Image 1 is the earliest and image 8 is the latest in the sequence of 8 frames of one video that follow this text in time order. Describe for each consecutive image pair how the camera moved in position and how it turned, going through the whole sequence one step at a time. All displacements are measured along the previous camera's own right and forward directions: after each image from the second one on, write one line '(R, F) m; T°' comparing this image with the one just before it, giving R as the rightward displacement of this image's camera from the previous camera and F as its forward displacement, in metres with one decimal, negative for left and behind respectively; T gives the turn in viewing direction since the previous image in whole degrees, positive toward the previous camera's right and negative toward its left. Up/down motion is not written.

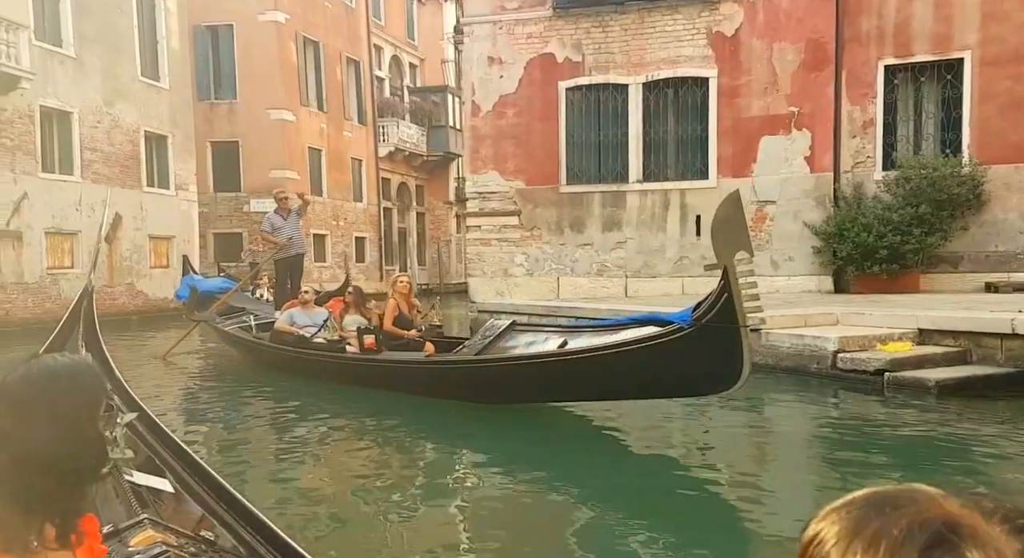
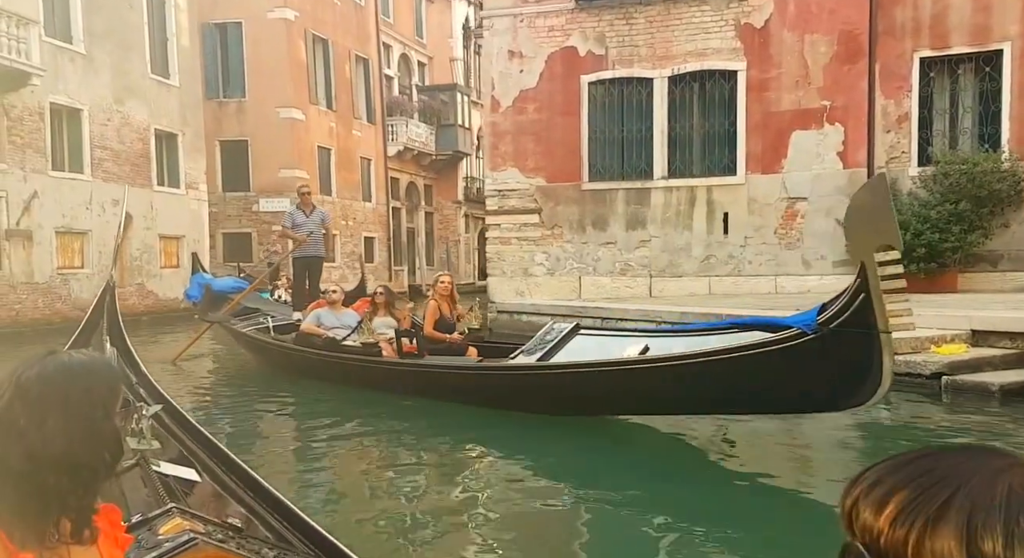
(-0.2, +0.3) m; 0°
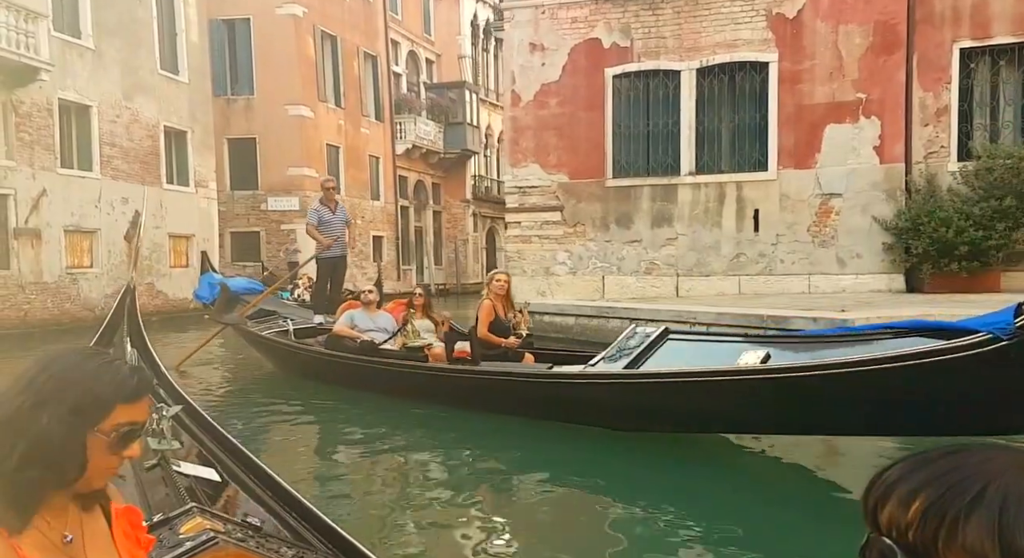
(-0.2, +0.3) m; 0°
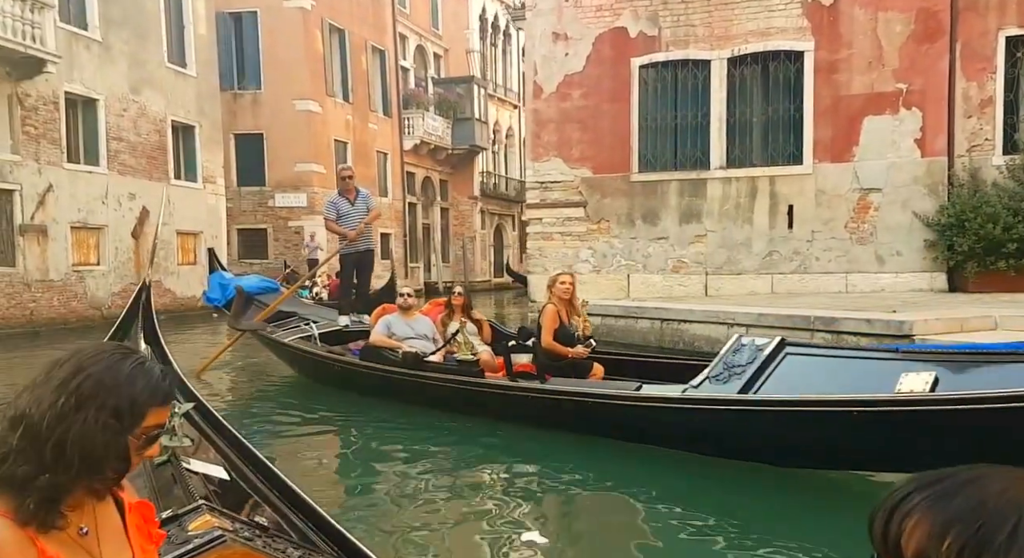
(-0.2, +0.3) m; 0°
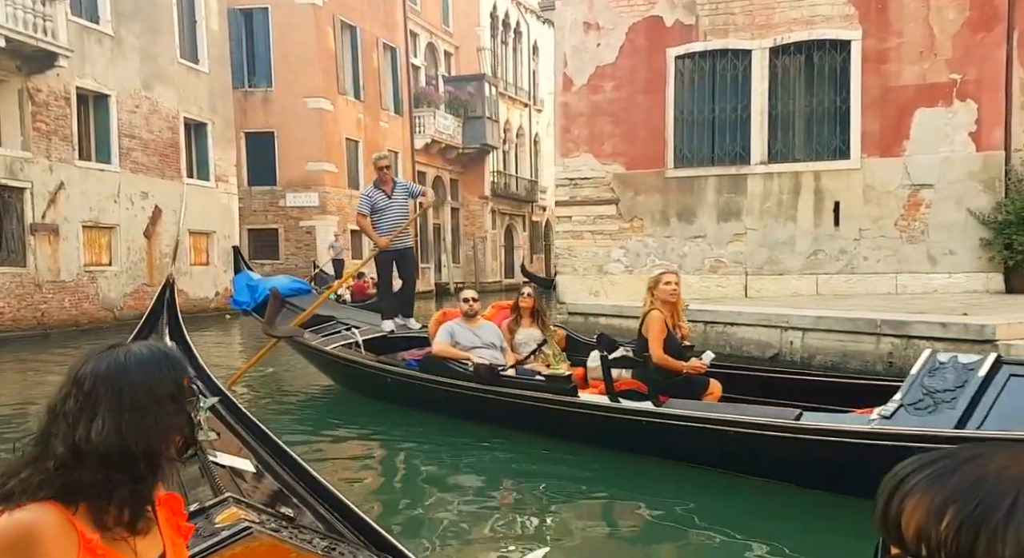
(-0.3, +0.4) m; 0°
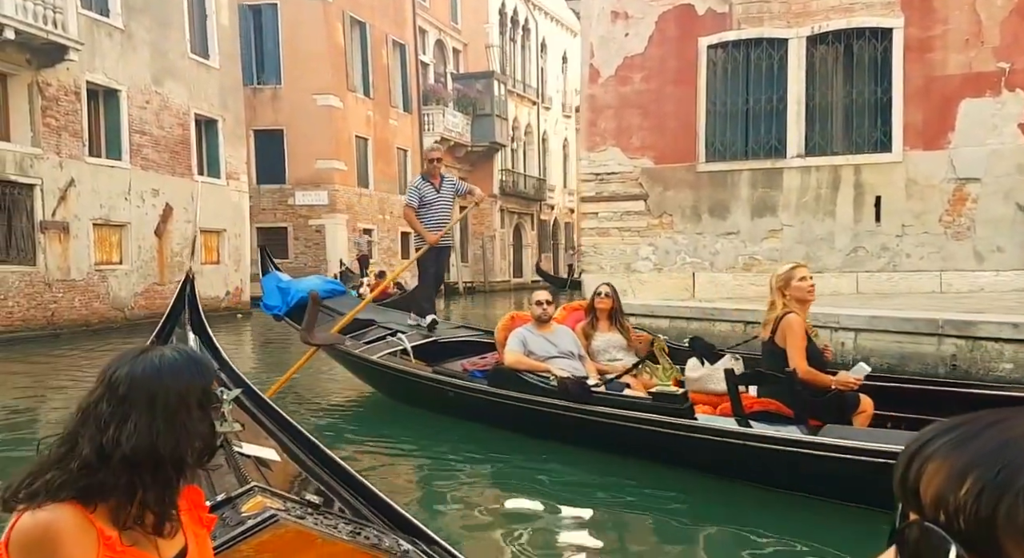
(-0.2, +0.3) m; 0°
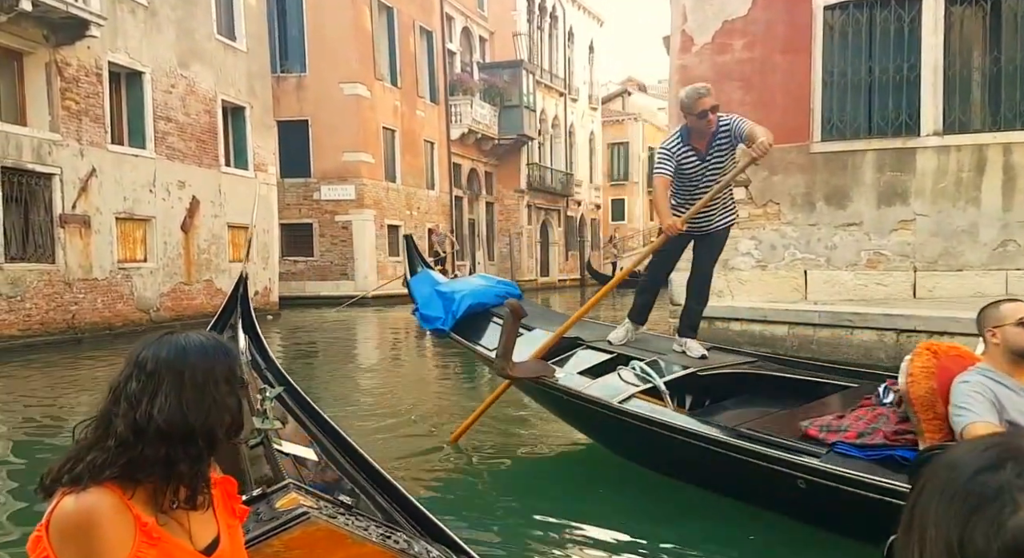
(-0.6, +1.1) m; -1°
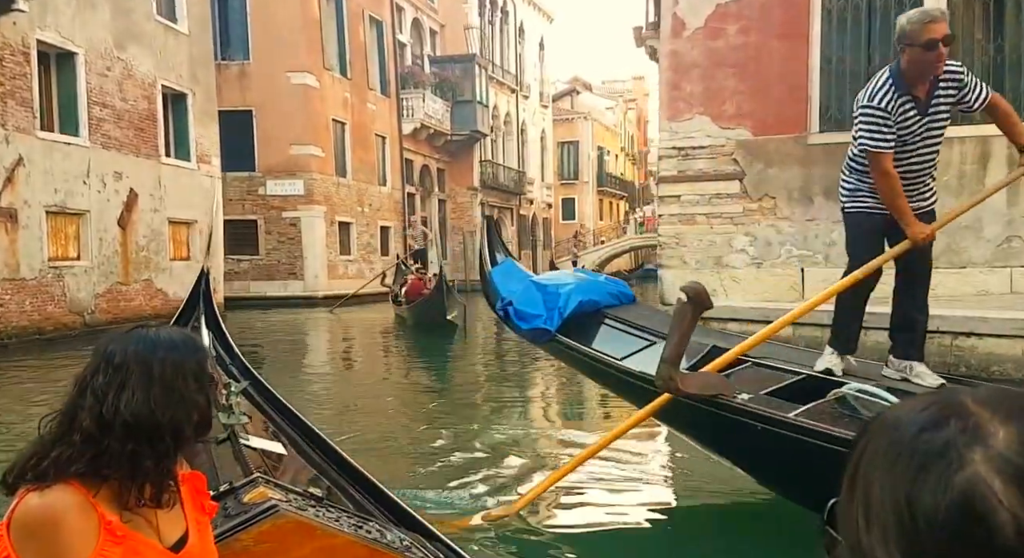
(-0.3, +0.6) m; +4°
